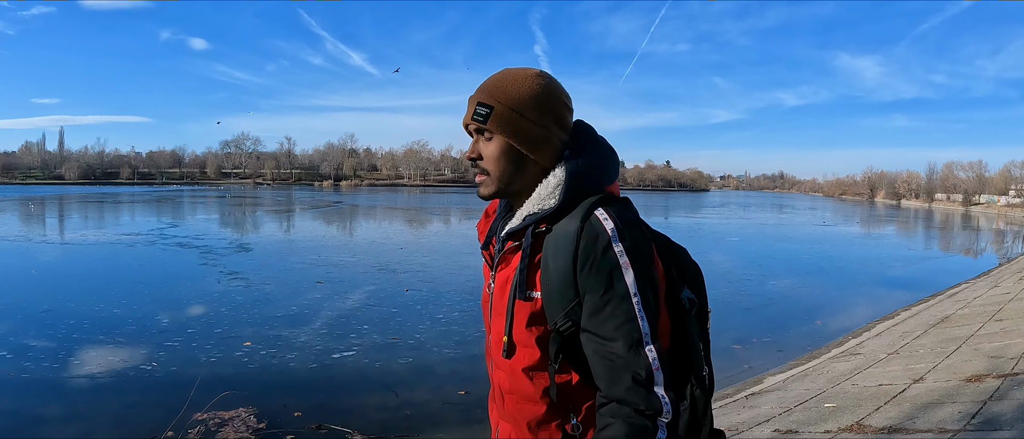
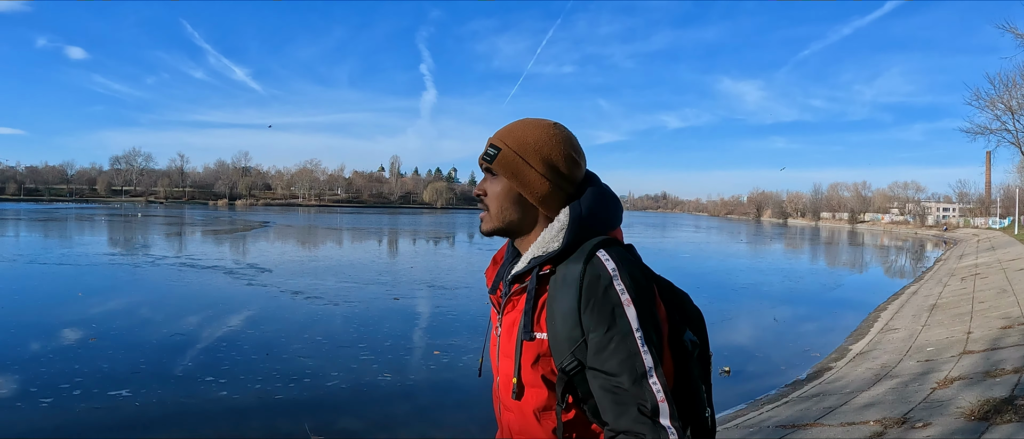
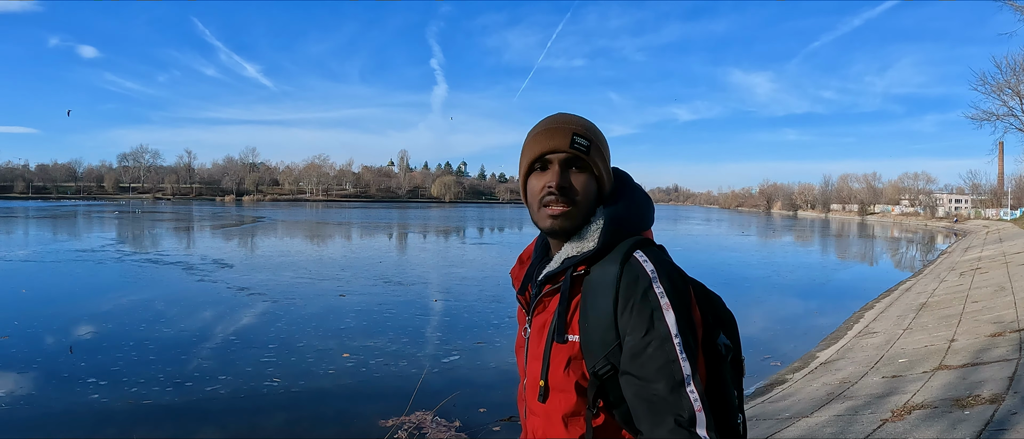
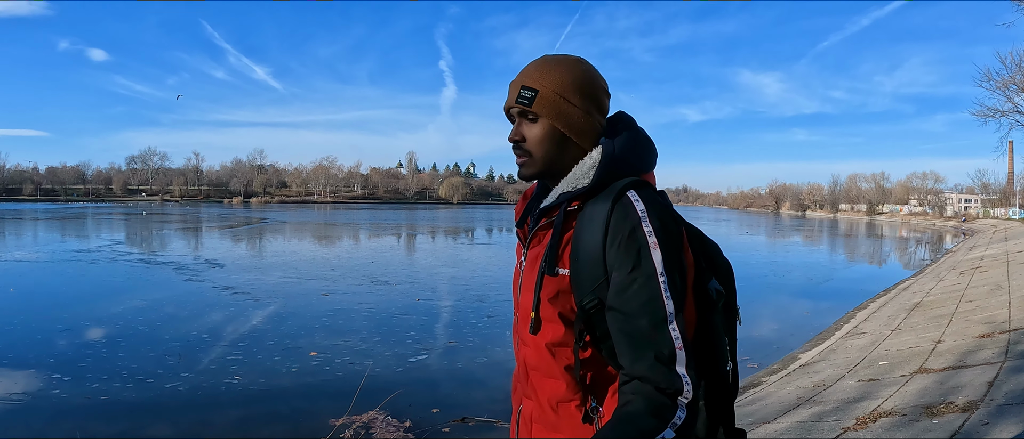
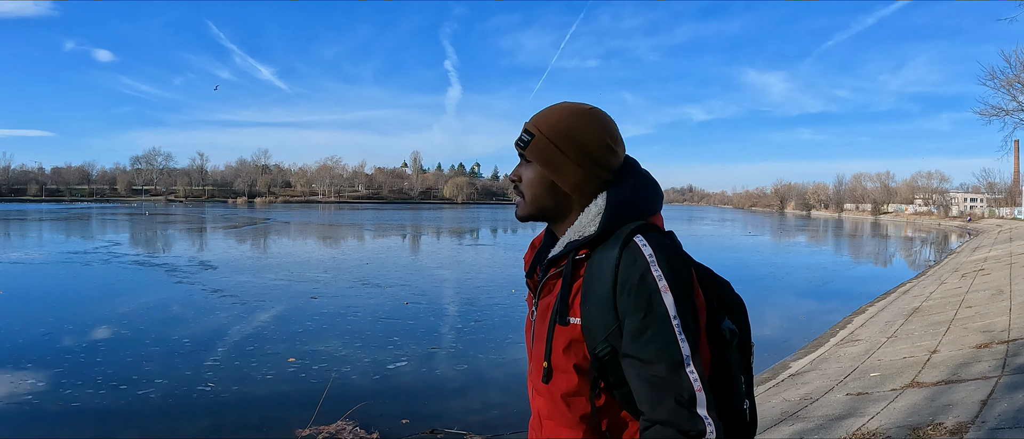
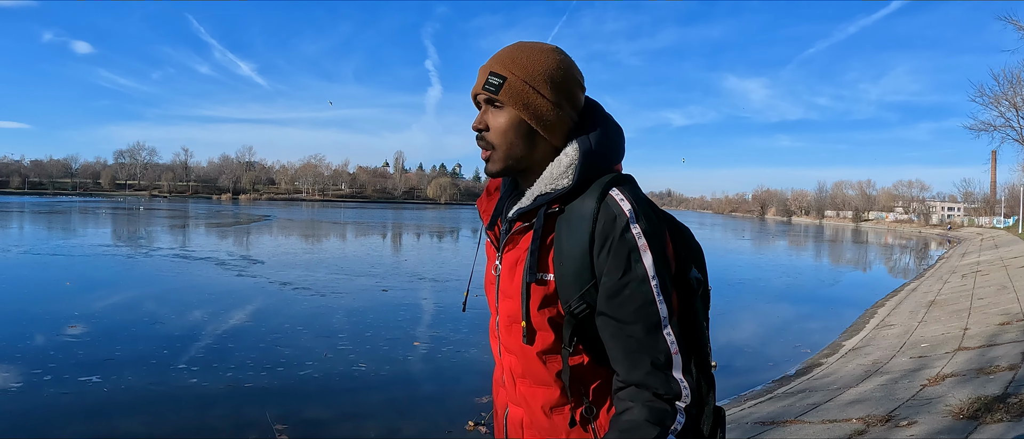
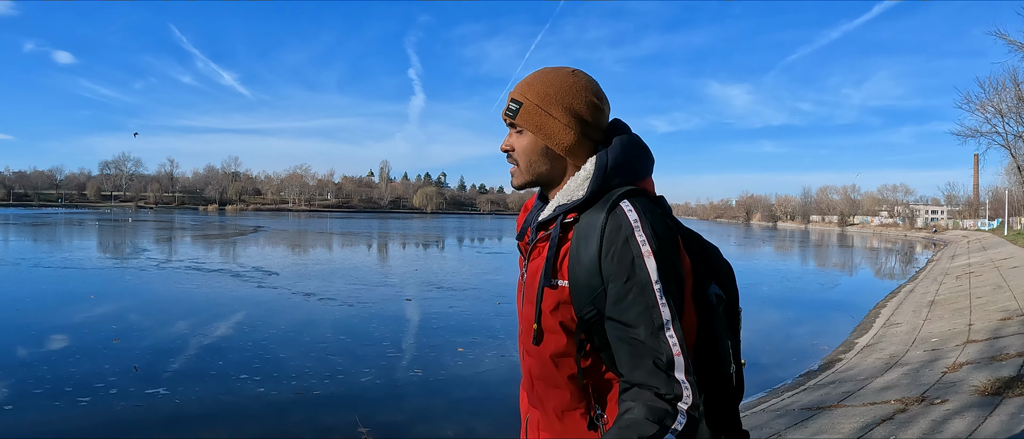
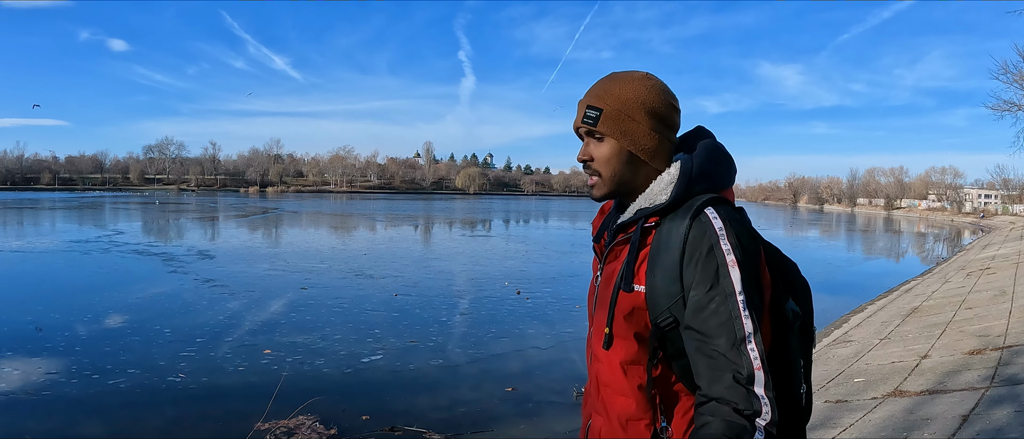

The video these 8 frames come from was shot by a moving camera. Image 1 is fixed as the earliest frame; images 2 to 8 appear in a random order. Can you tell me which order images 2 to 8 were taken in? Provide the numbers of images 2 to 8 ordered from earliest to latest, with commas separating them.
8, 5, 4, 3, 6, 2, 7
